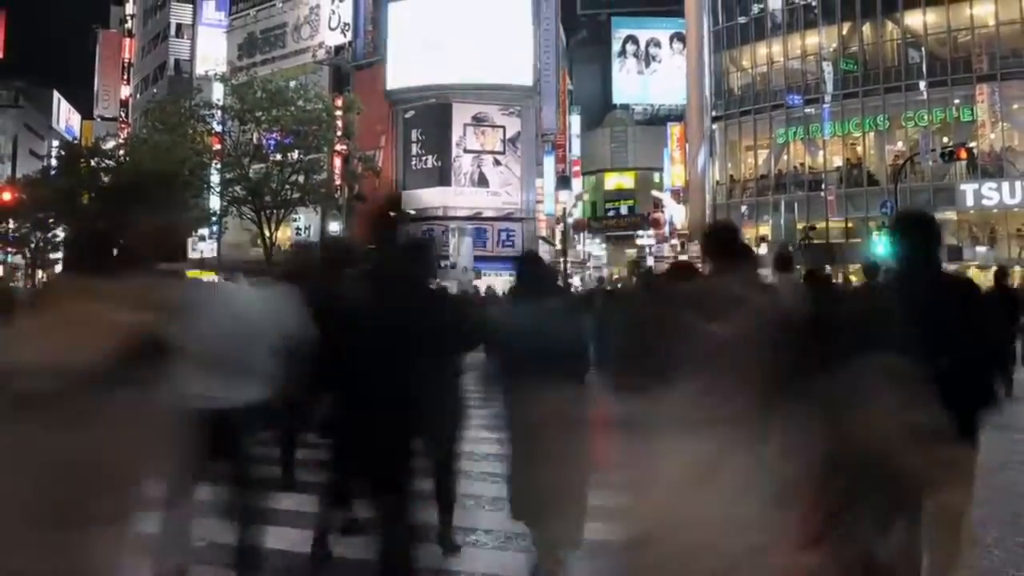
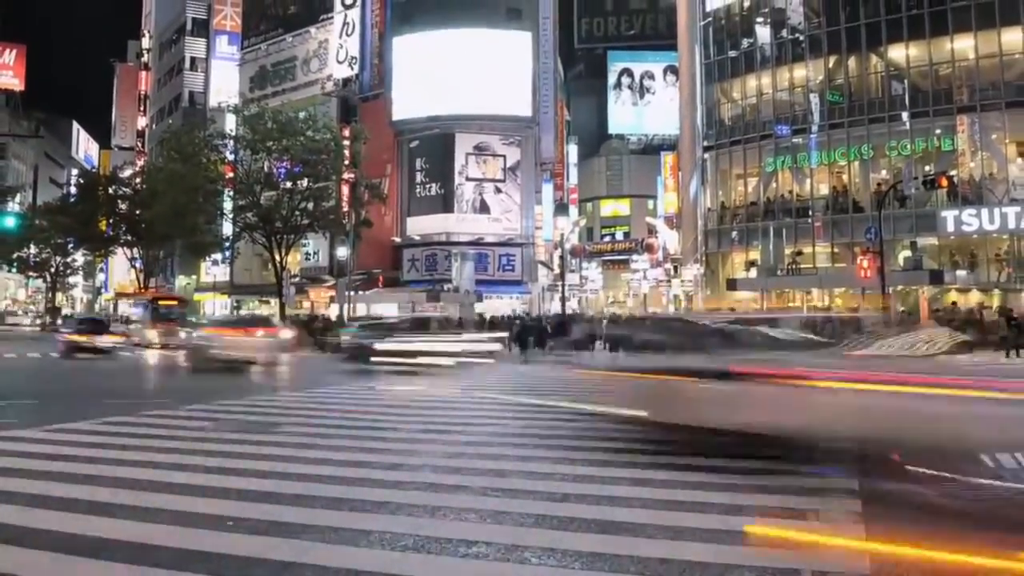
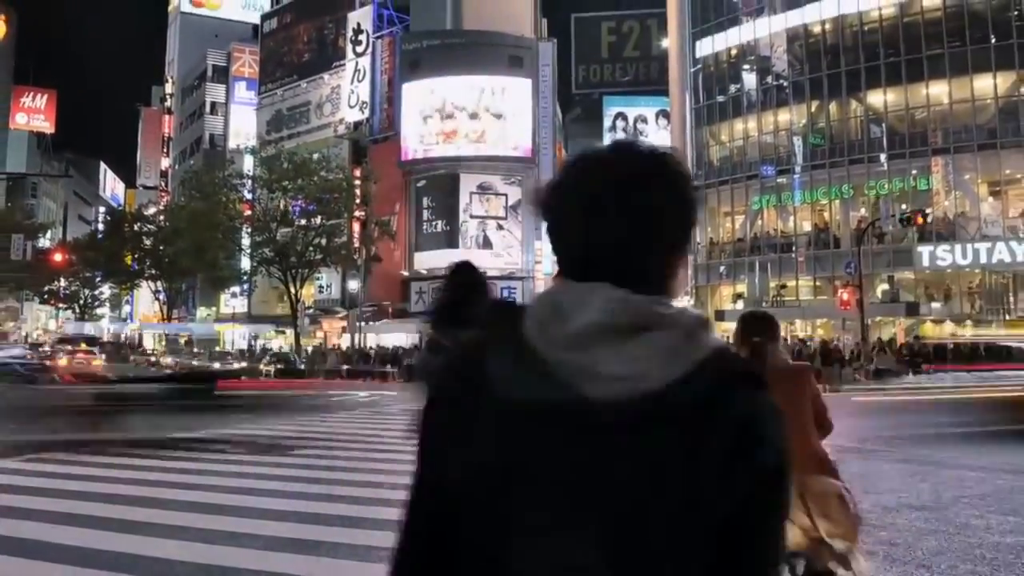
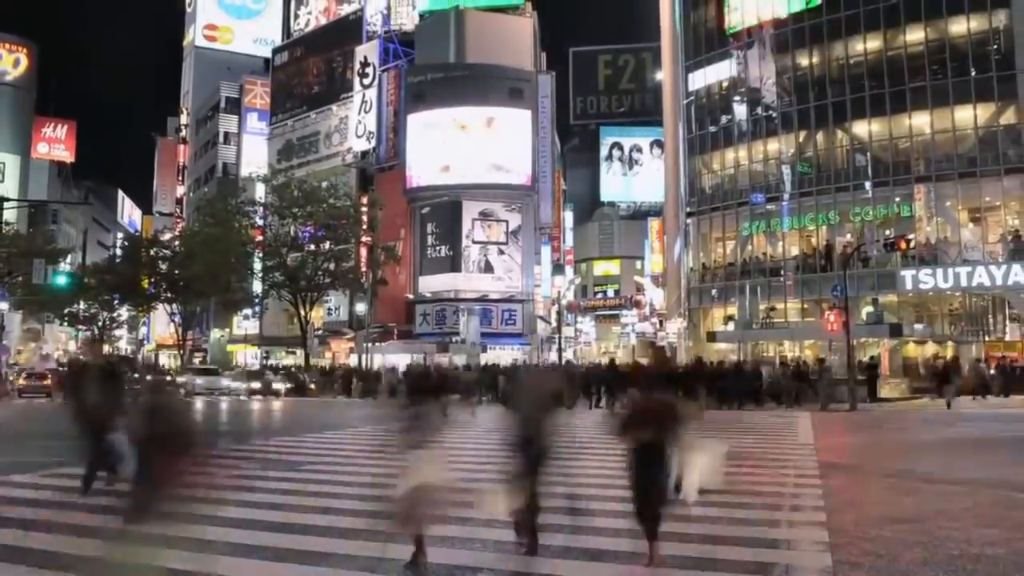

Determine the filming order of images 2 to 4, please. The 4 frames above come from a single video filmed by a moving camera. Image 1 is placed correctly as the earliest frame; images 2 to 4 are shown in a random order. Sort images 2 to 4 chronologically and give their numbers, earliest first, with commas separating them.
2, 3, 4
